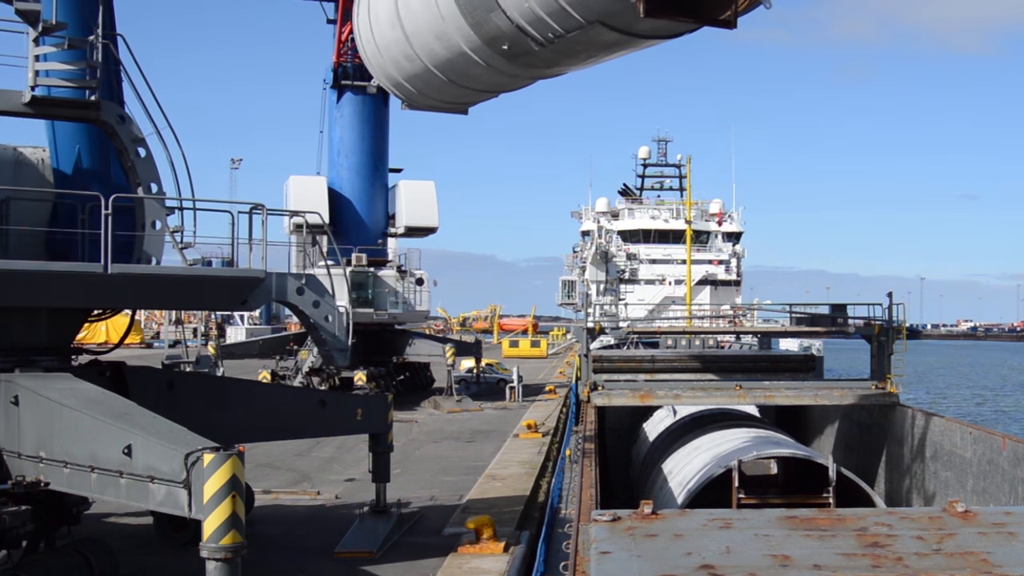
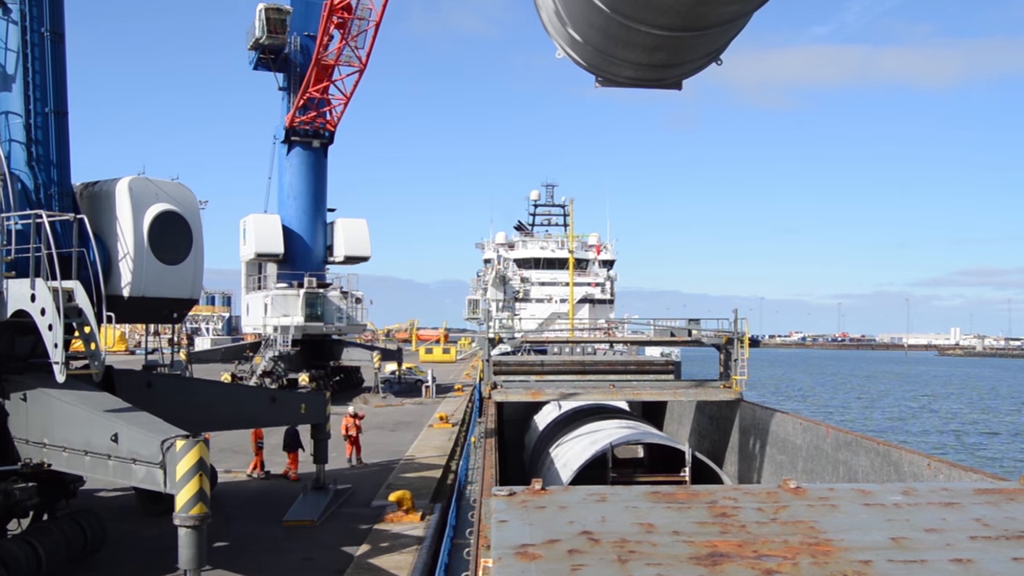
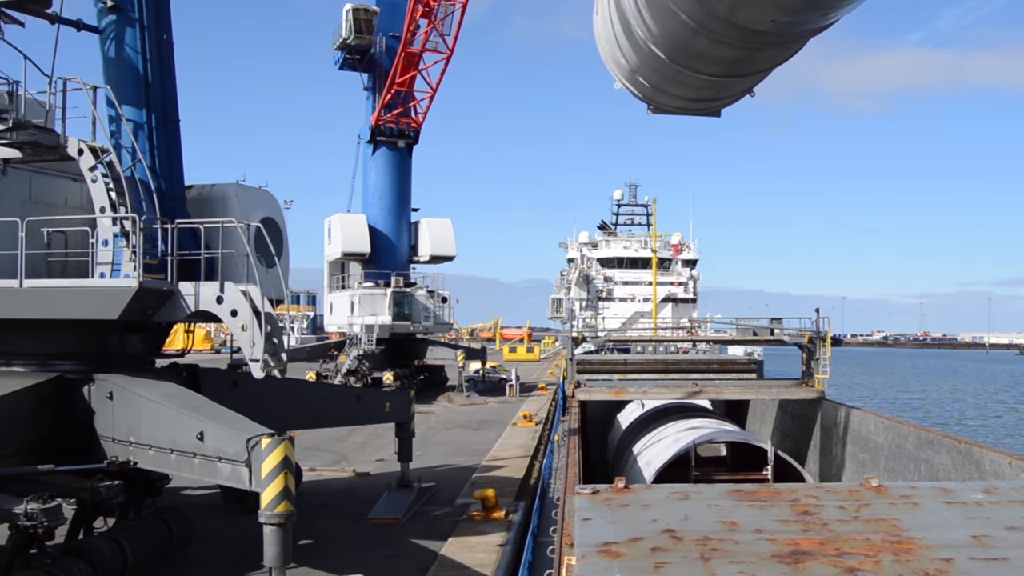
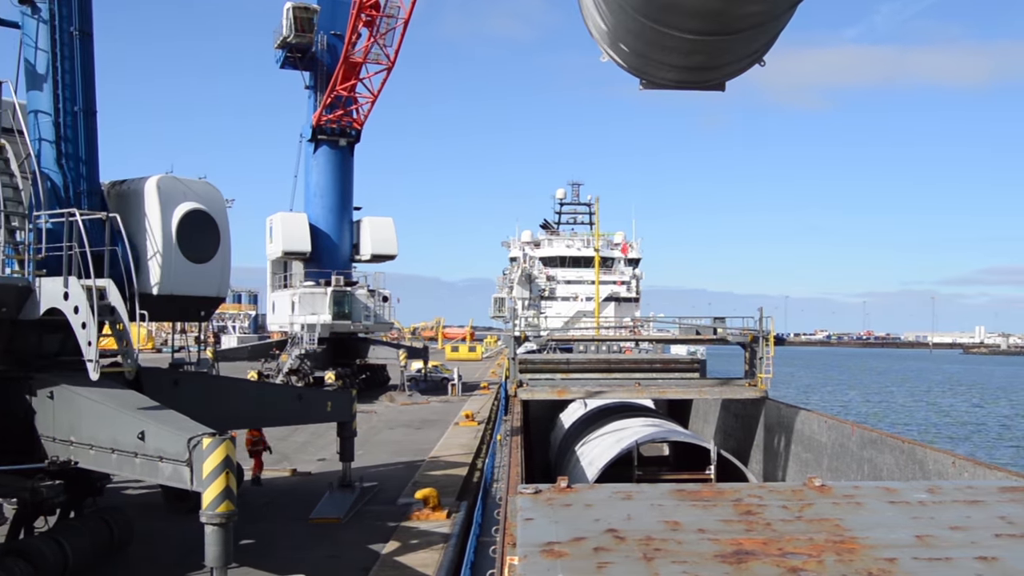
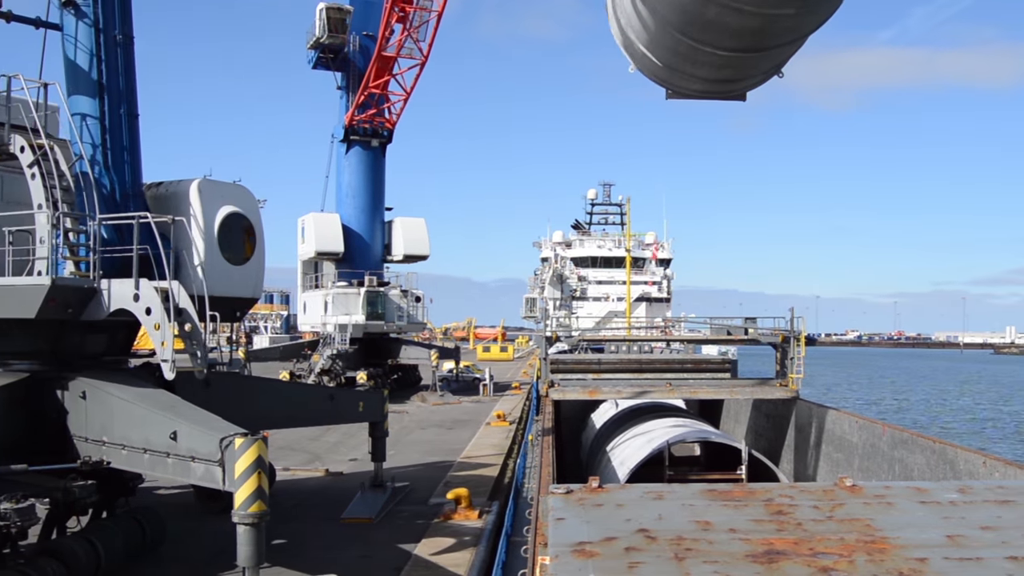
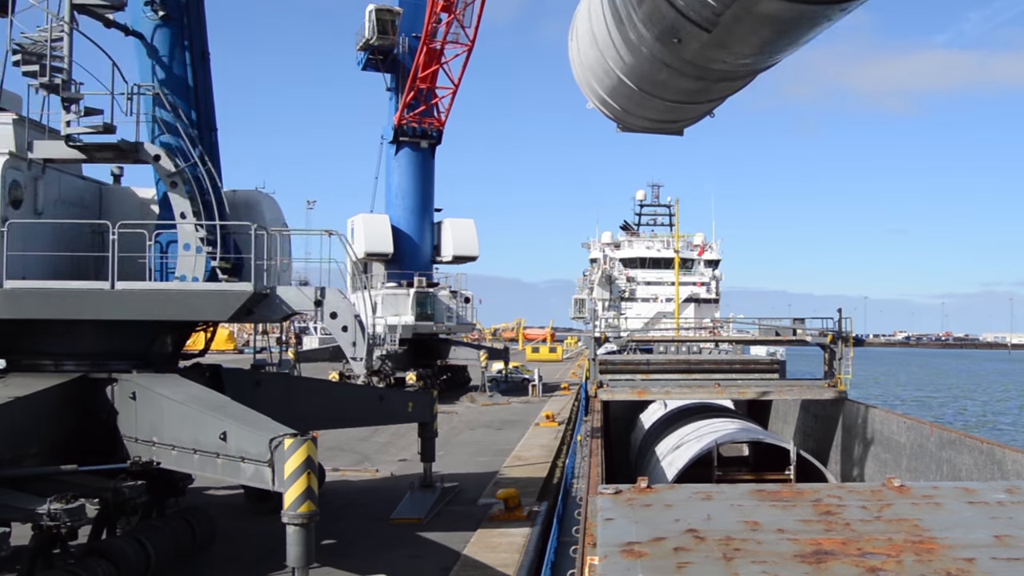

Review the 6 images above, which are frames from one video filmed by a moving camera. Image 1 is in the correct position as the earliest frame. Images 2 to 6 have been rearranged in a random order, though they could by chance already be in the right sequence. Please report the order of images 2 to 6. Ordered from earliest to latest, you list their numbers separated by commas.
6, 3, 5, 4, 2
